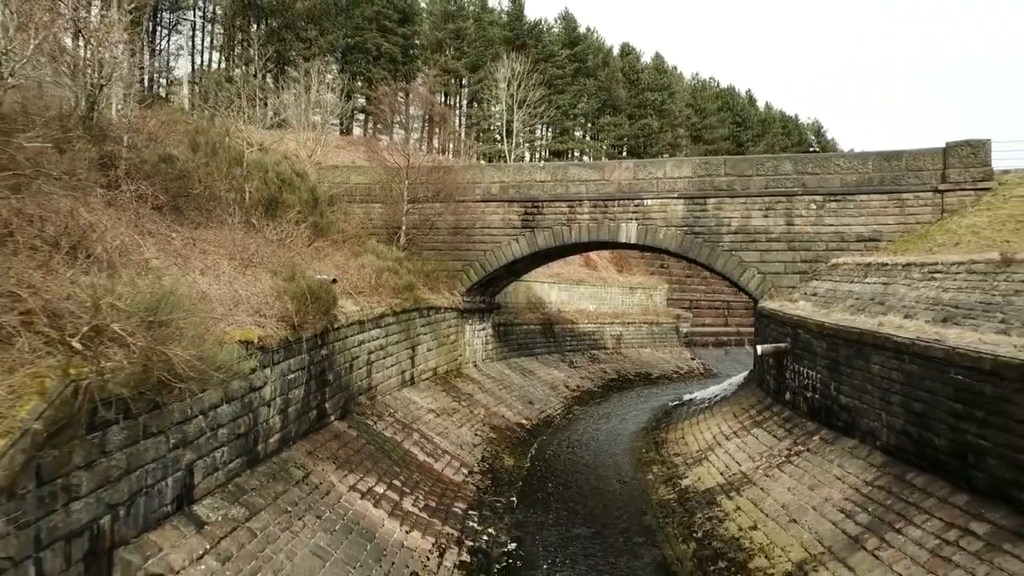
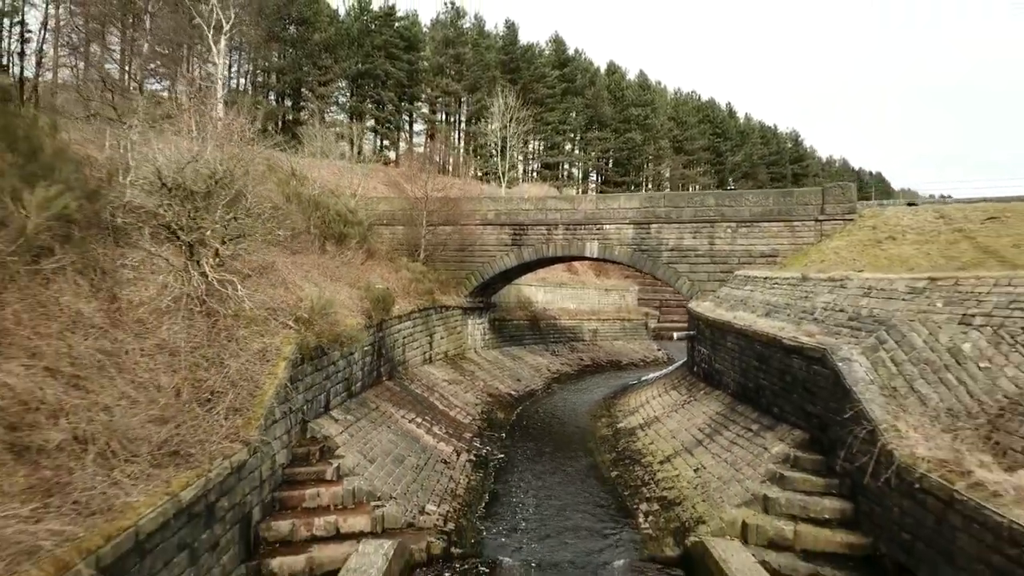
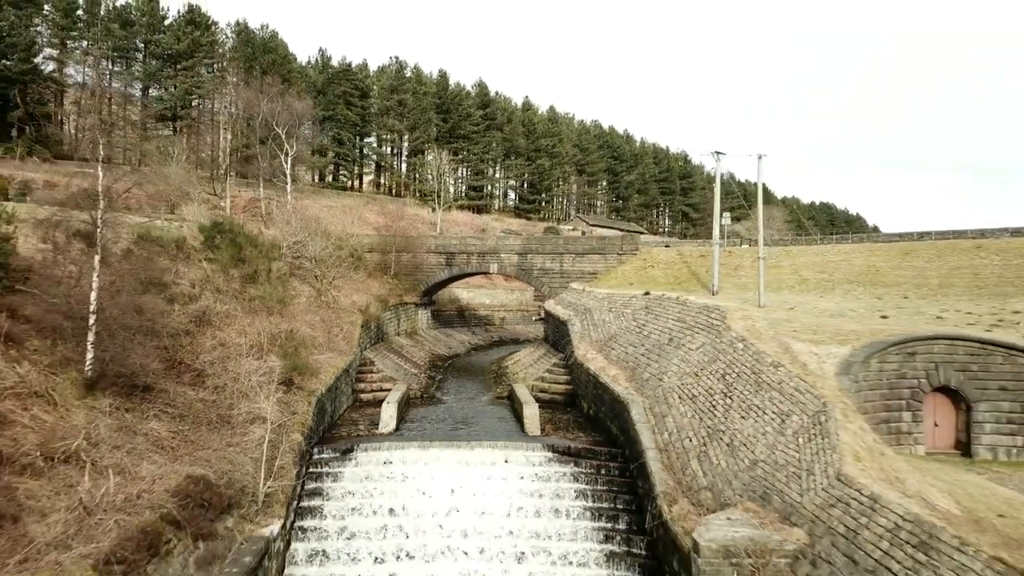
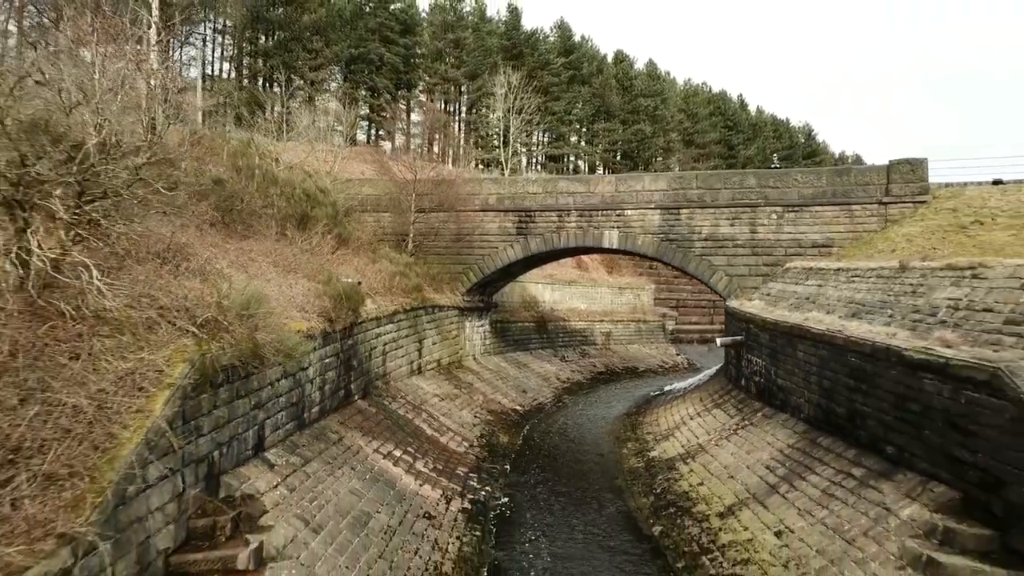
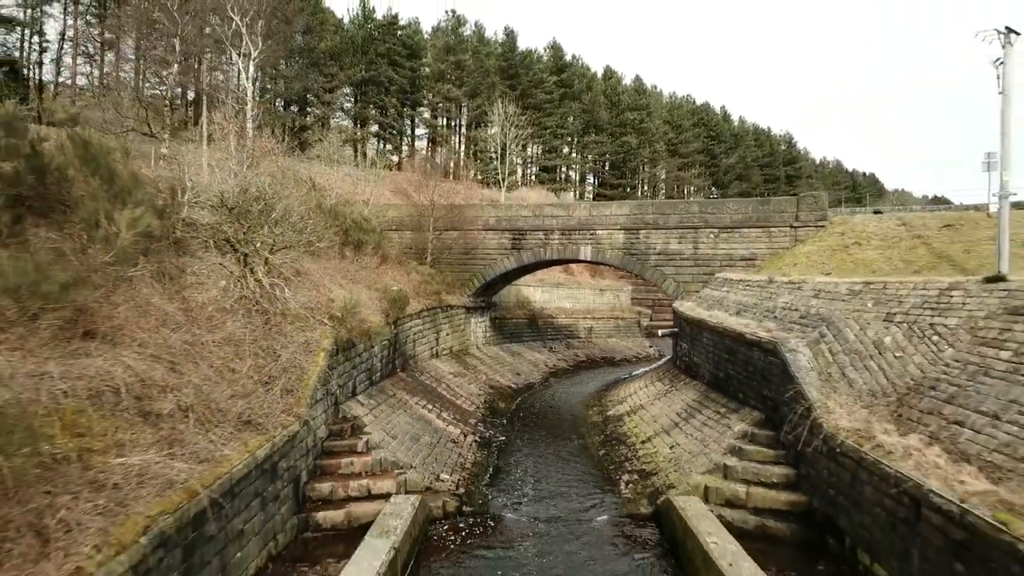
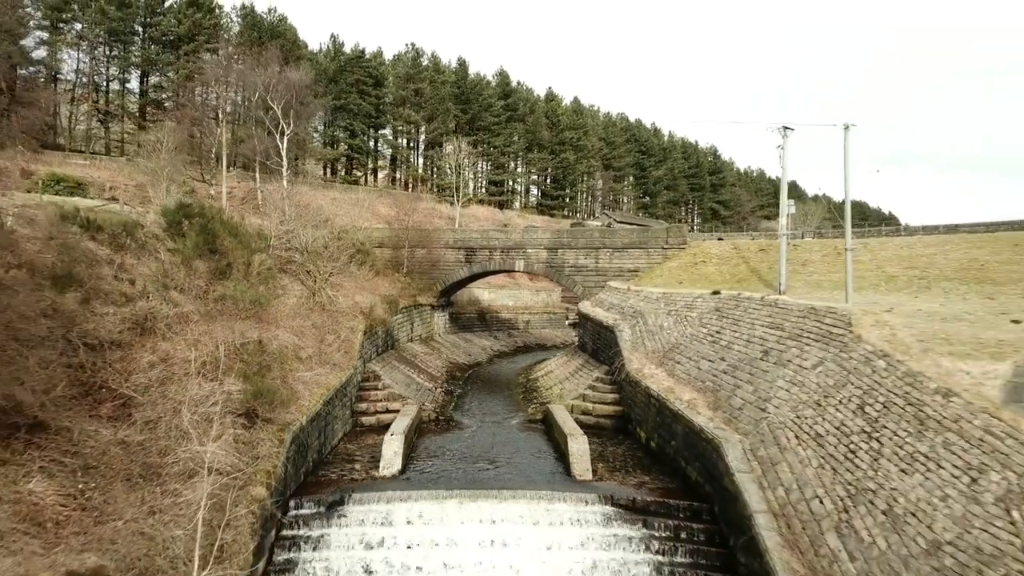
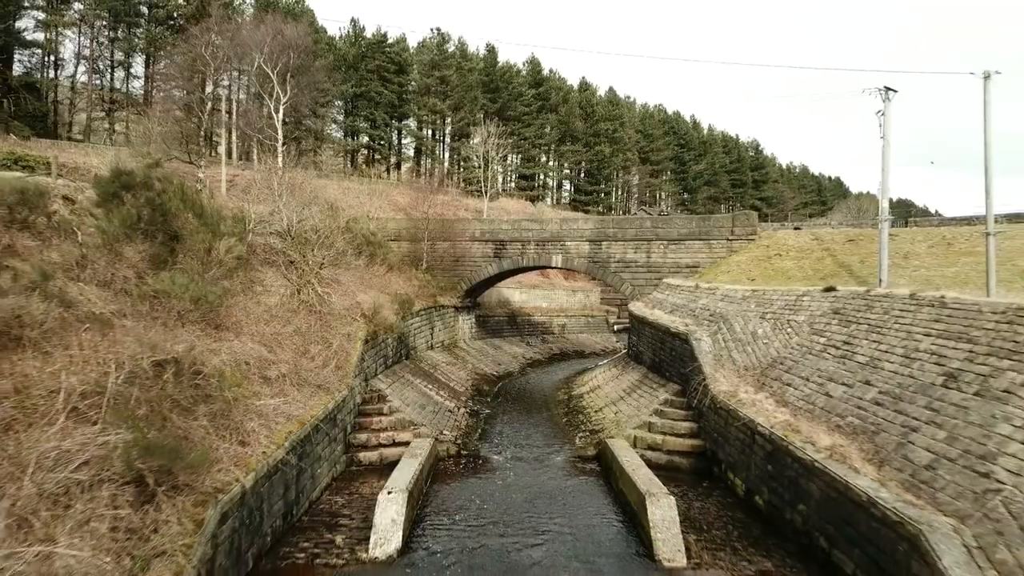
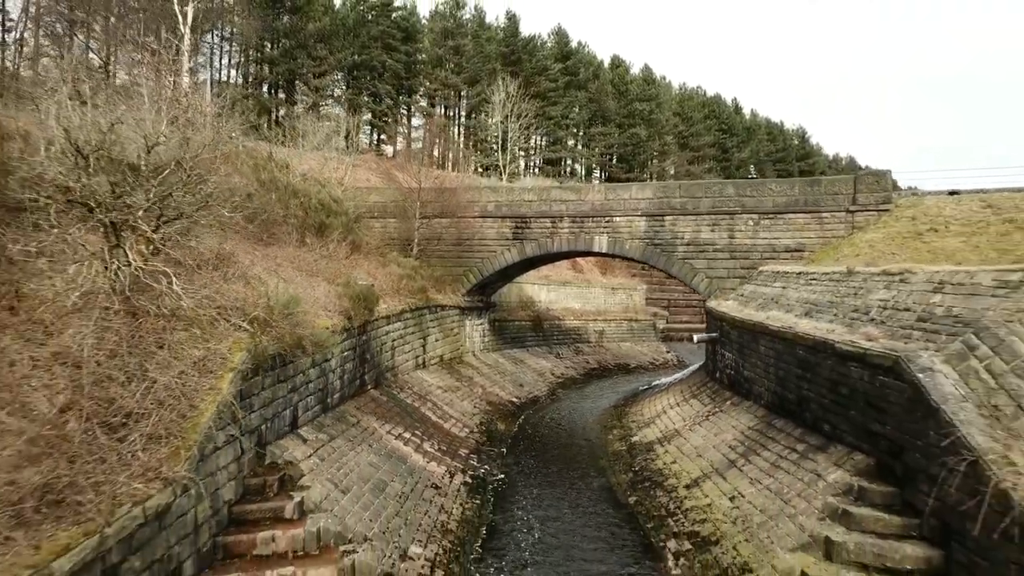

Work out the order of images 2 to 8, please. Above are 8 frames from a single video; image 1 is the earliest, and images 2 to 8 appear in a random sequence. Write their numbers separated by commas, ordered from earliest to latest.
4, 8, 2, 5, 7, 6, 3
